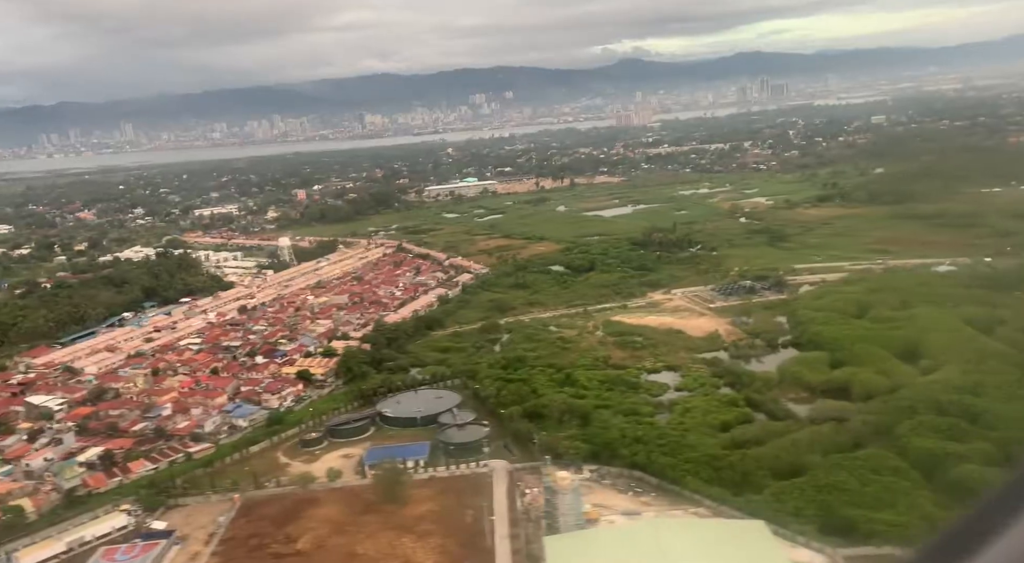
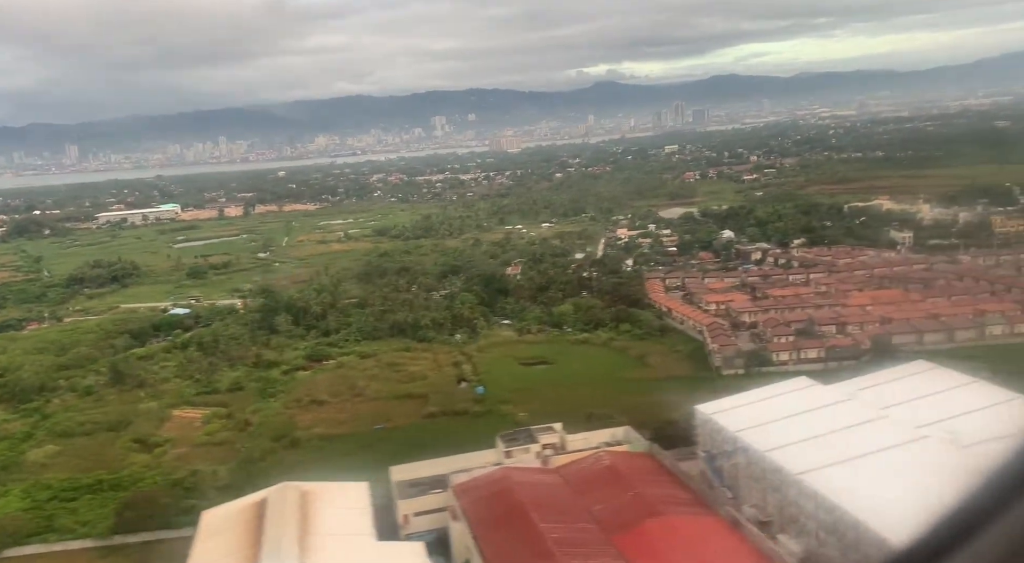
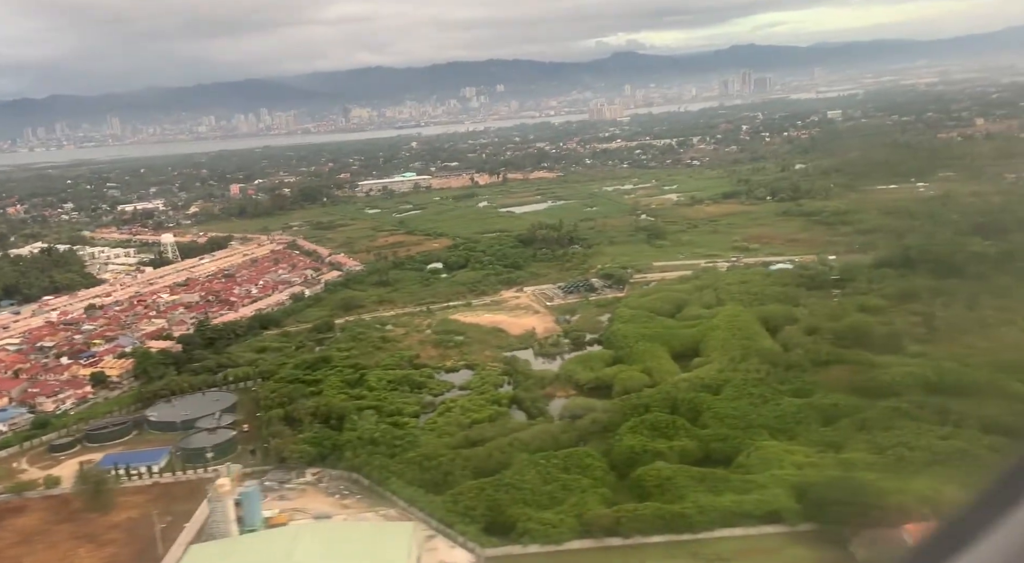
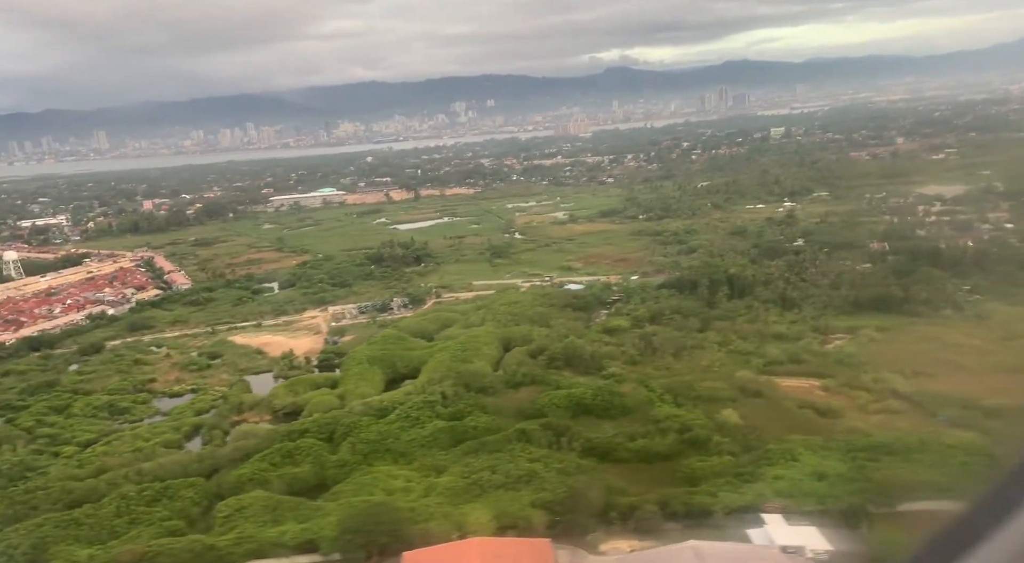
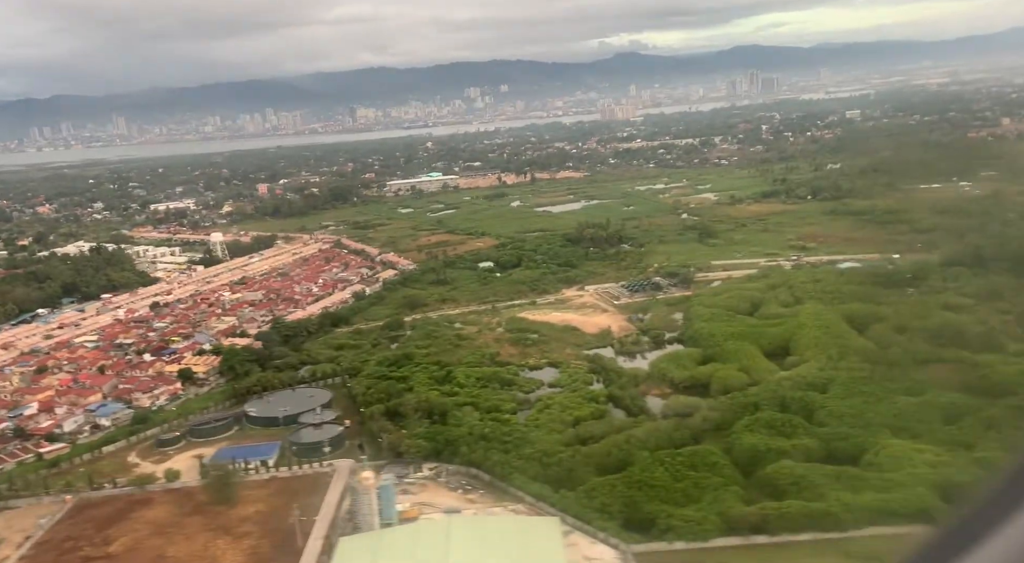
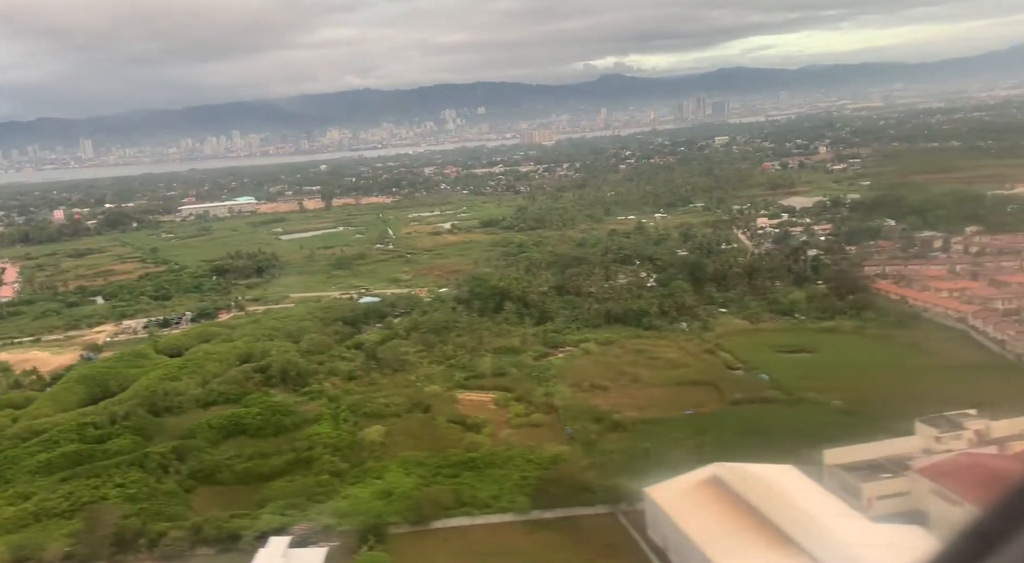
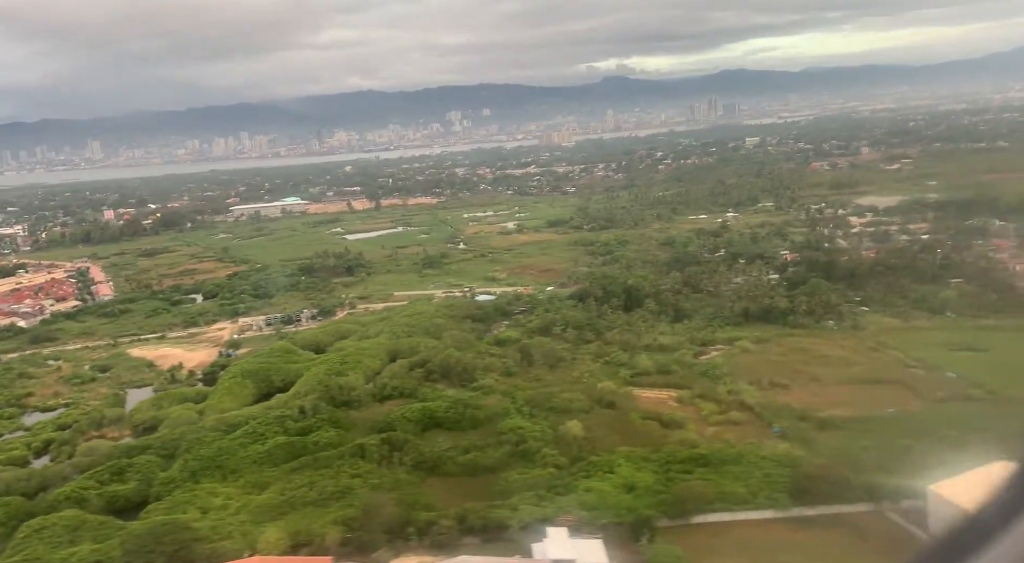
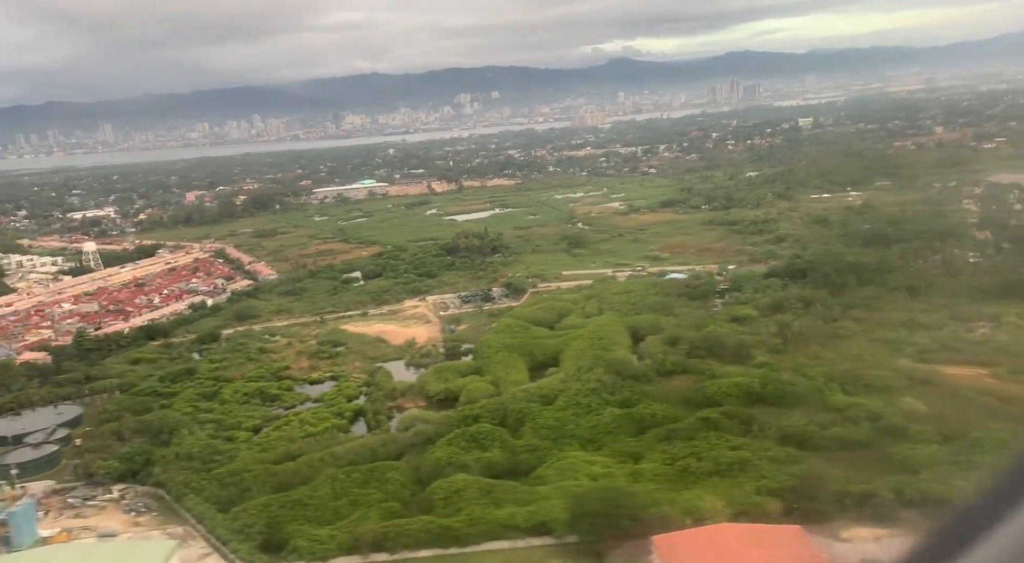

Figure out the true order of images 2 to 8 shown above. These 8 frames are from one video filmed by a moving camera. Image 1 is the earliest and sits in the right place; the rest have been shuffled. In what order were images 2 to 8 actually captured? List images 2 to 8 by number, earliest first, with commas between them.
5, 3, 8, 4, 7, 6, 2
